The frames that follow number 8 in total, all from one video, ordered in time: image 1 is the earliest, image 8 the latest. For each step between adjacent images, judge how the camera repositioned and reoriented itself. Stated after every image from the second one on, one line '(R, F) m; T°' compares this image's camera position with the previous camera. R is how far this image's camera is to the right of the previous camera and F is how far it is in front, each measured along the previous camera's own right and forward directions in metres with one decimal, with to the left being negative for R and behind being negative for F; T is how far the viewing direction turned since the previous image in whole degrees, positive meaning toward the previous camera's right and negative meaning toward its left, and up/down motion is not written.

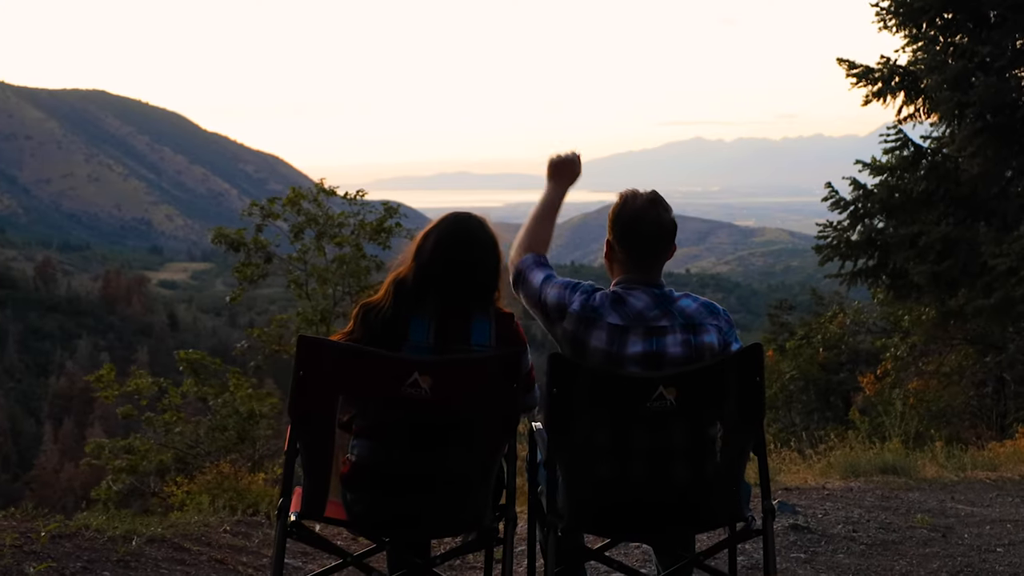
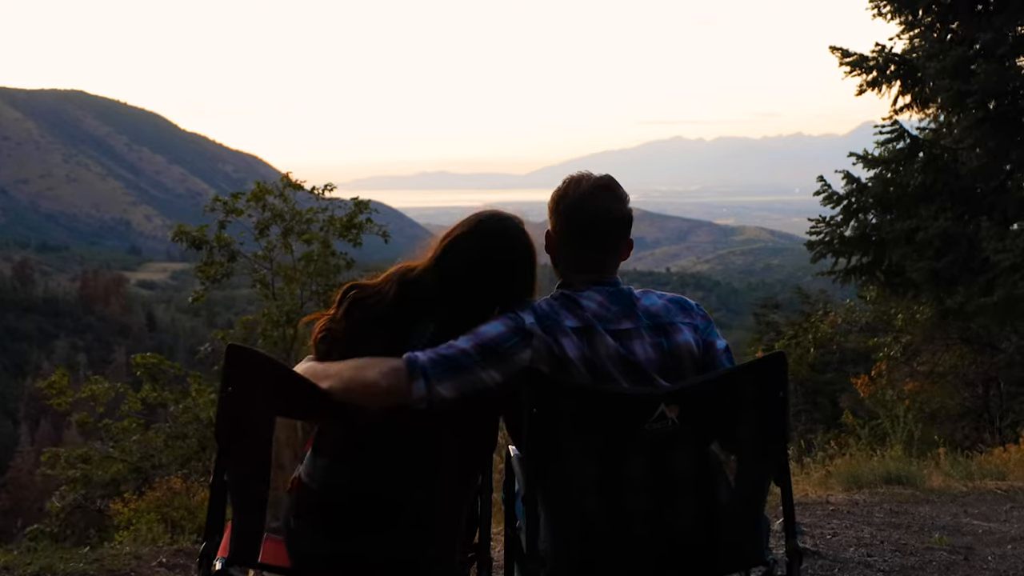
(0.0, +0.6) m; +1°
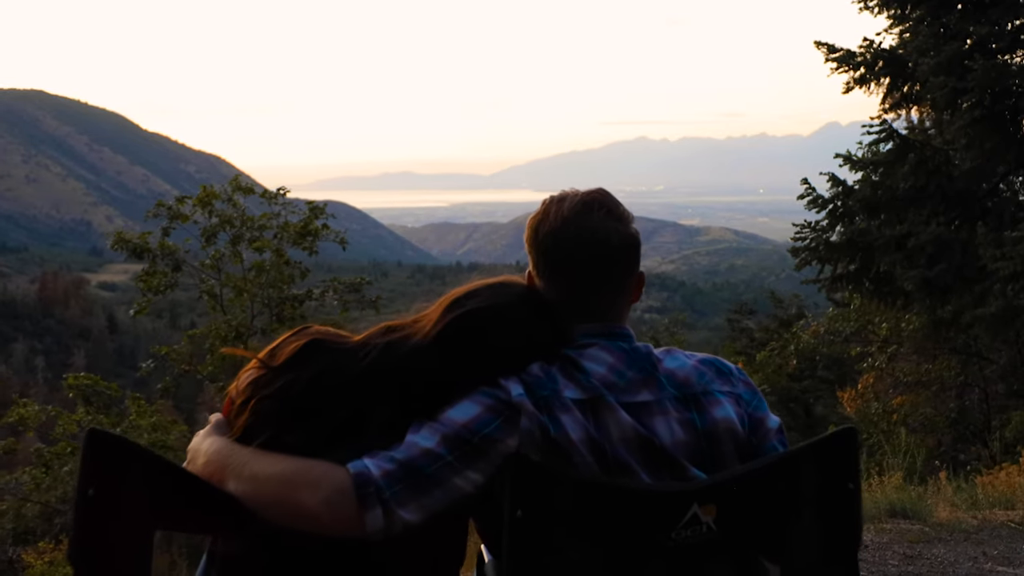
(0.0, +0.7) m; +2°
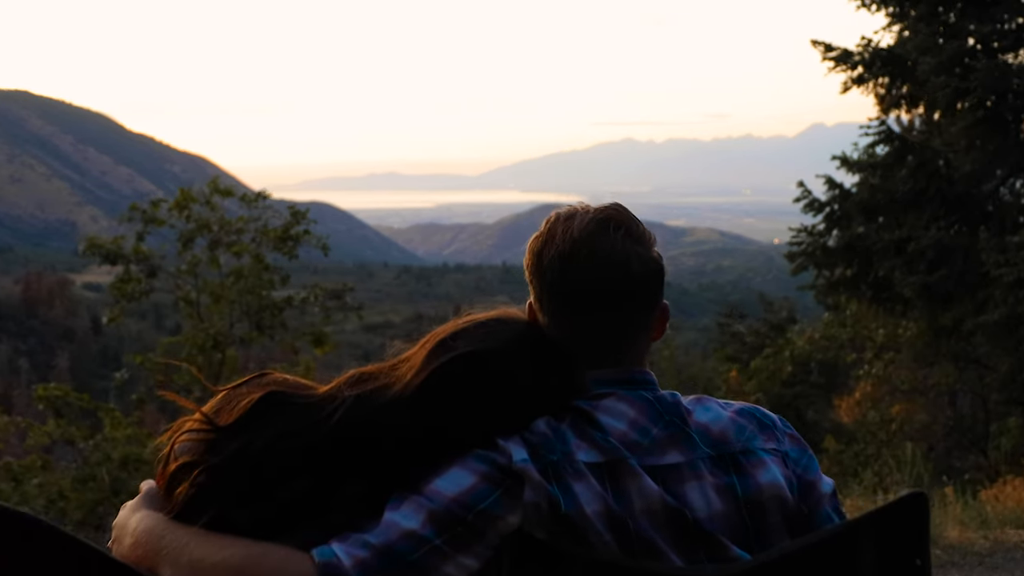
(0.0, +0.3) m; +1°
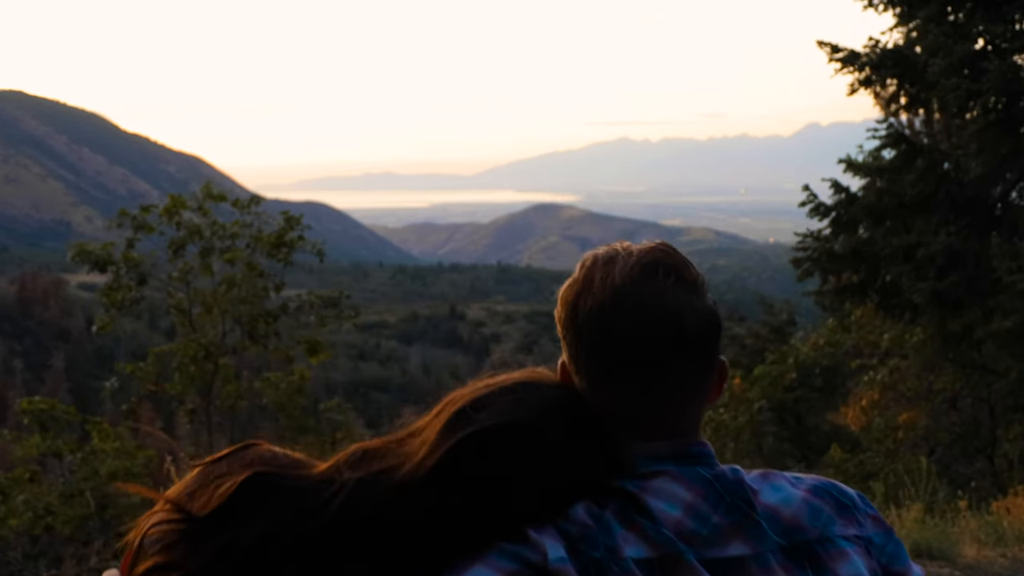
(0.0, +0.2) m; 0°
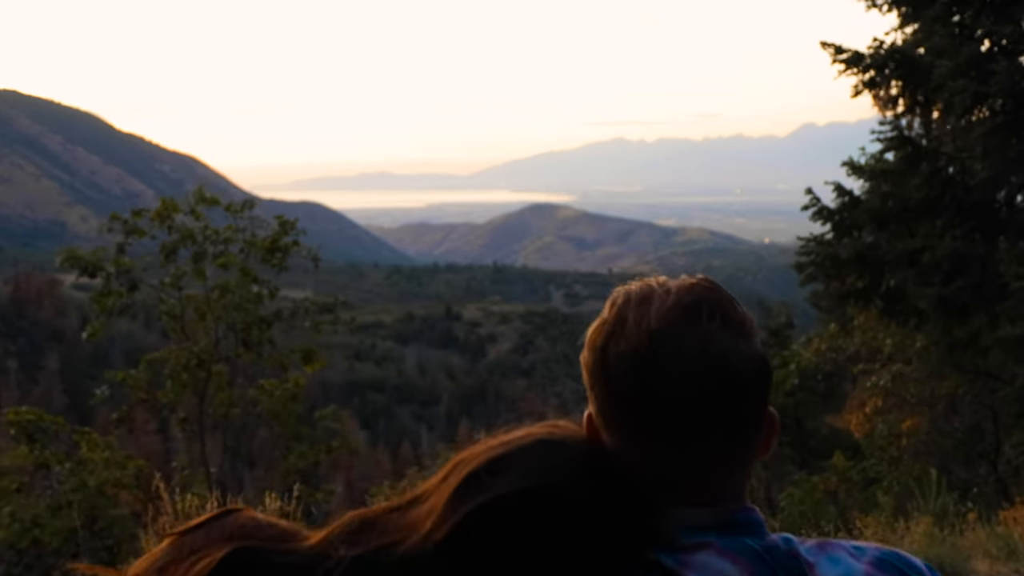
(0.0, +0.2) m; 0°
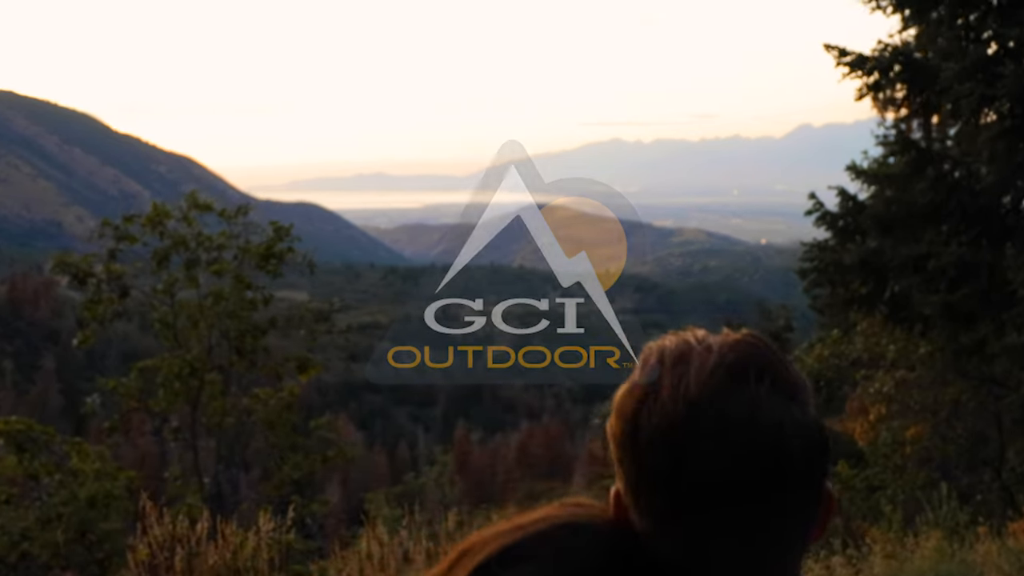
(0.0, +0.2) m; 0°
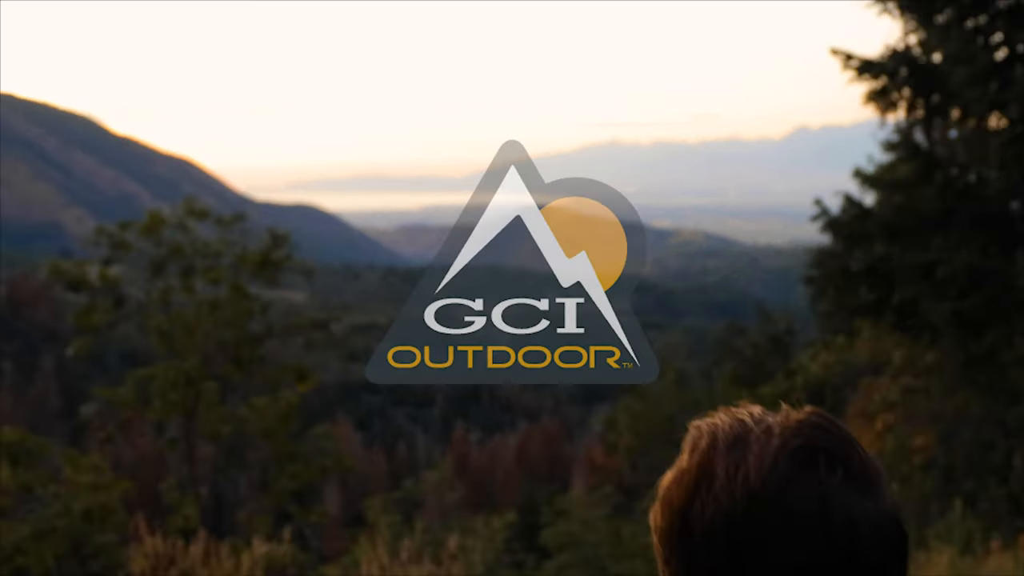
(0.0, +0.2) m; 0°
